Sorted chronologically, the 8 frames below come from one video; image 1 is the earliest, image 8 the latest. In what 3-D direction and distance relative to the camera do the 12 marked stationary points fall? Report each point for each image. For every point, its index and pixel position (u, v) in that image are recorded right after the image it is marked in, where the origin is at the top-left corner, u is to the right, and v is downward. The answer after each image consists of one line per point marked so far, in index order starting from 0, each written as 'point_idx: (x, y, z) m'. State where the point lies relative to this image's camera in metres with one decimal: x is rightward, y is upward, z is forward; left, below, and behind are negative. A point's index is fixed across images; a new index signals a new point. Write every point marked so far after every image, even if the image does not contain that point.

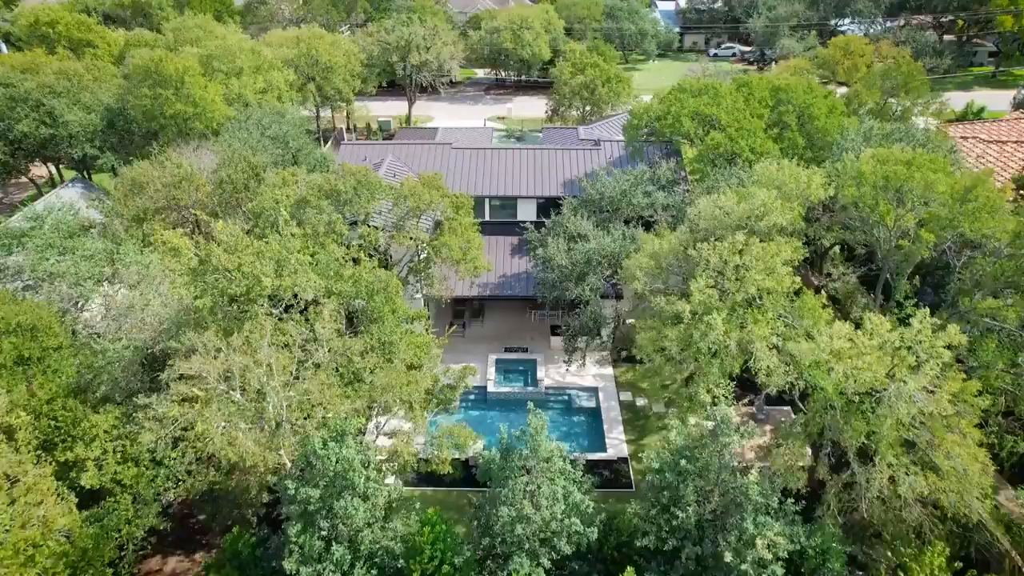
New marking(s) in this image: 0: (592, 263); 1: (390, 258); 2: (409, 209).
0: (+2.2, +0.6, +18.4) m
1: (-3.6, +0.9, +19.8) m
2: (-3.0, +2.3, +19.1) m
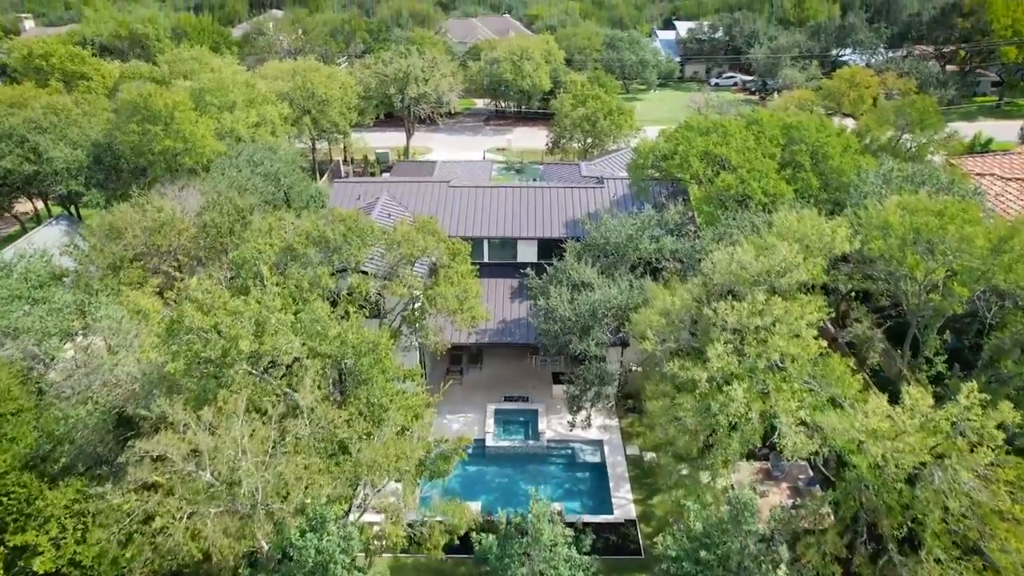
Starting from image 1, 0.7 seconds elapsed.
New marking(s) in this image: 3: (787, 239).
0: (+2.2, -0.7, +17.2) m
1: (-3.6, -0.5, +18.6) m
2: (-3.0, +0.9, +18.0) m
3: (+6.0, +1.0, +14.2) m
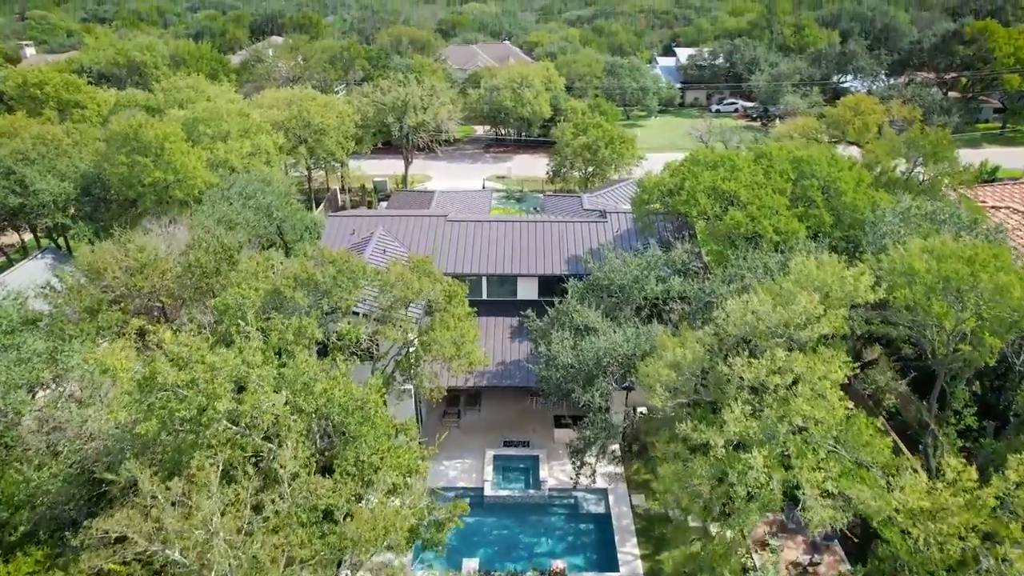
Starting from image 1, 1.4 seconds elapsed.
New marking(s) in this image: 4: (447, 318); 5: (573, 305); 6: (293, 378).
0: (+2.2, -1.9, +16.2) m
1: (-3.7, -1.7, +17.6) m
2: (-3.0, -0.3, +17.0) m
3: (+6.0, 0.0, +13.3) m
4: (-1.7, -0.8, +17.3) m
5: (+1.7, -0.5, +17.9) m
6: (-4.3, -1.8, +13.0) m
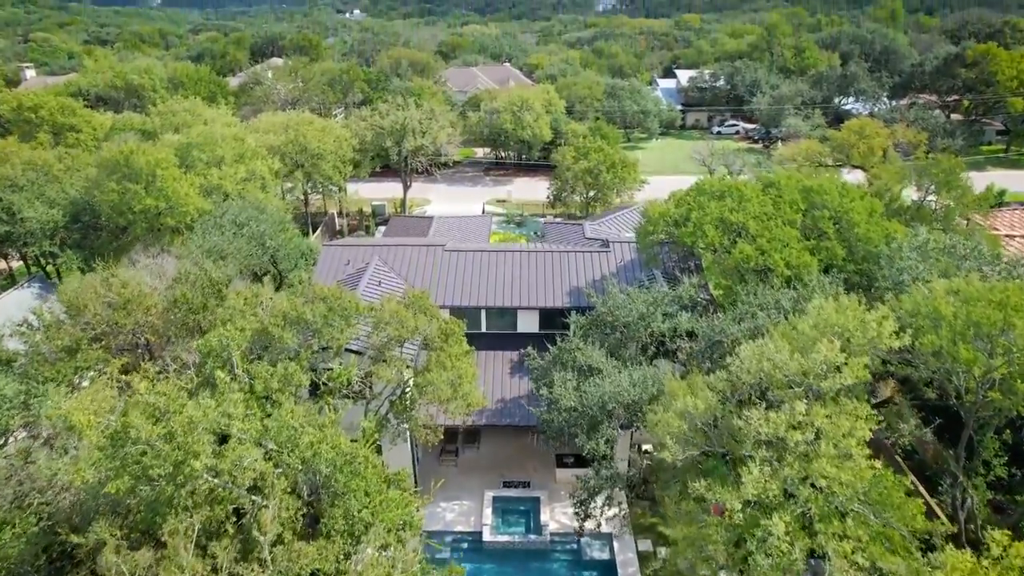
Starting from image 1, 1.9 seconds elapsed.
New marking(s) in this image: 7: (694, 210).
0: (+2.2, -2.8, +15.3) m
1: (-3.7, -2.7, +16.8) m
2: (-3.0, -1.2, +16.2) m
3: (+6.0, -0.8, +12.4) m
4: (-1.7, -1.7, +16.5) m
5: (+1.7, -1.4, +17.0) m
6: (-4.3, -2.6, +12.1) m
7: (+5.4, +2.4, +19.8) m
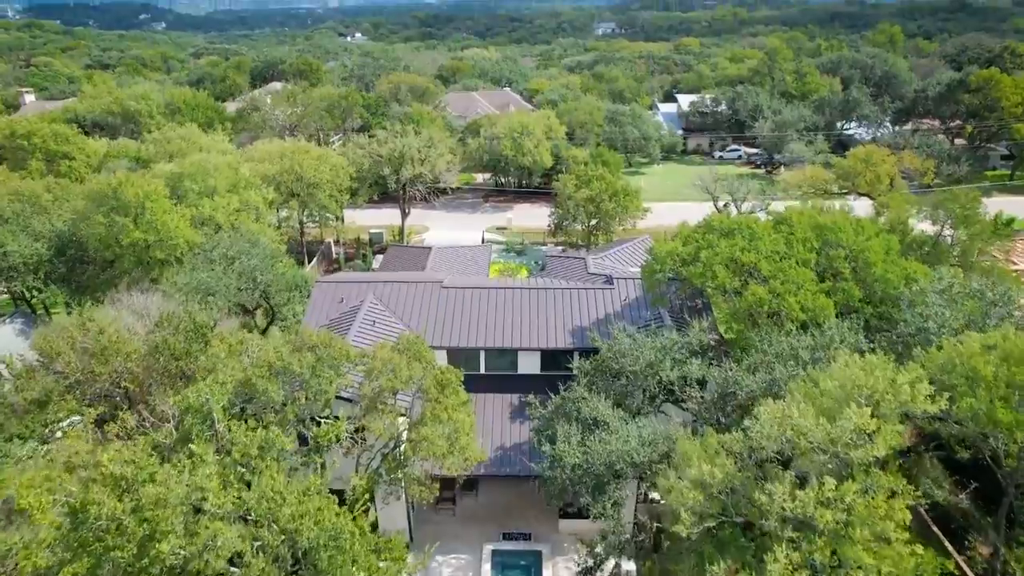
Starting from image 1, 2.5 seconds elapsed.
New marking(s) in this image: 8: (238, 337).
0: (+2.2, -3.9, +14.3) m
1: (-3.7, -3.8, +15.8) m
2: (-3.0, -2.3, +15.2) m
3: (+6.0, -1.8, +11.5) m
4: (-1.7, -2.9, +15.4) m
5: (+1.7, -2.6, +16.0) m
6: (-4.3, -3.6, +11.1) m
7: (+5.4, +1.2, +18.9) m
8: (-6.9, -1.3, +16.8) m
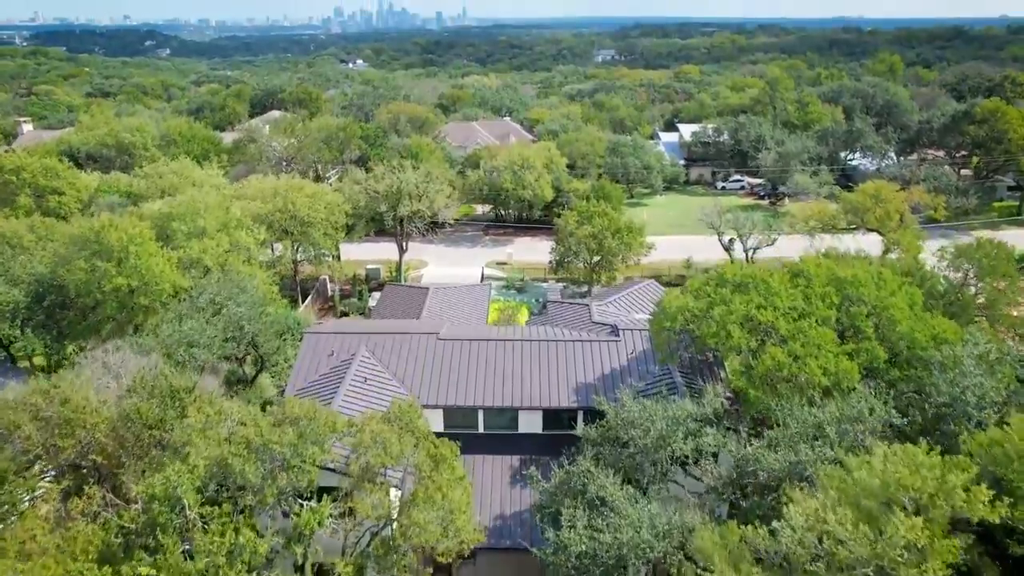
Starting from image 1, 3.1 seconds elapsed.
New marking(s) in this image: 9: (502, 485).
0: (+2.2, -5.3, +13.0) m
1: (-3.7, -5.2, +14.4) m
2: (-3.0, -3.7, +13.9) m
3: (+6.0, -3.1, +10.2) m
4: (-1.7, -4.3, +14.1) m
5: (+1.7, -4.0, +14.7) m
6: (-4.3, -4.9, +9.8) m
7: (+5.4, -0.4, +17.7) m
8: (-6.9, -2.8, +15.5) m
9: (-0.3, -5.7, +18.9) m
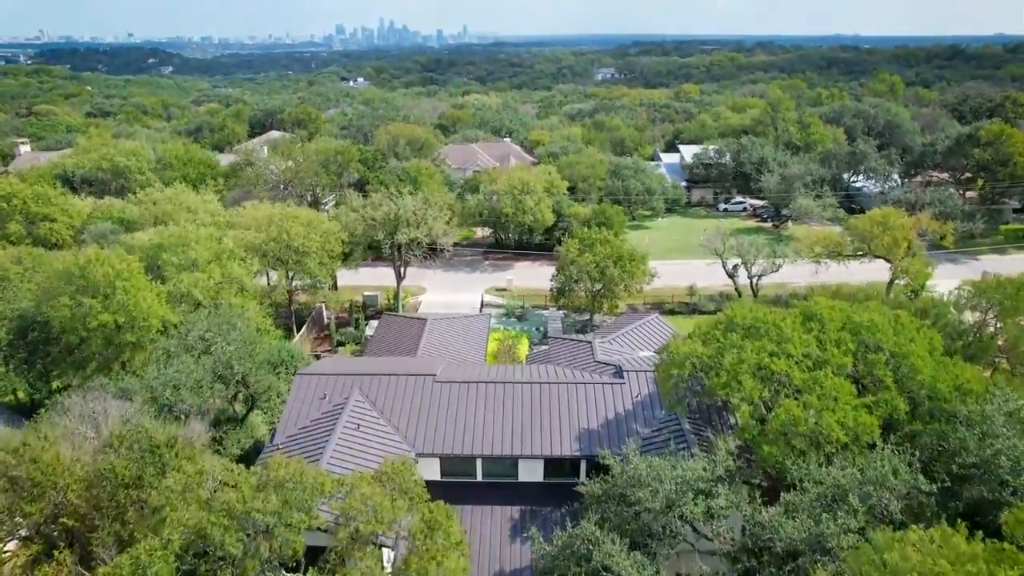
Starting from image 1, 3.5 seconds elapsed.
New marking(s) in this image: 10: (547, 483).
0: (+2.2, -6.3, +12.0) m
1: (-3.7, -6.3, +13.4) m
2: (-3.0, -4.8, +13.0) m
3: (+5.9, -4.1, +9.2) m
4: (-1.7, -5.4, +13.2) m
5: (+1.7, -5.1, +13.8) m
6: (-4.4, -5.9, +8.8) m
7: (+5.4, -1.6, +16.8) m
8: (-6.9, -3.9, +14.6) m
9: (-0.3, -6.9, +17.9) m
10: (+1.0, -5.7, +19.1) m
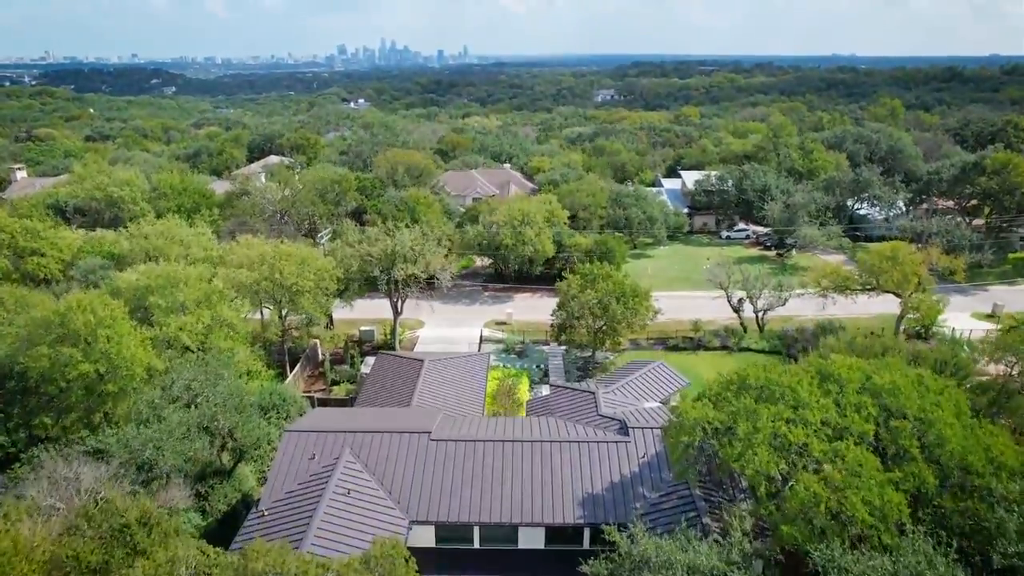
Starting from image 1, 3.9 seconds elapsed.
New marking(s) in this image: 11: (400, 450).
0: (+2.2, -7.7, +10.8) m
1: (-3.7, -7.7, +12.2) m
2: (-3.0, -6.2, +11.8) m
3: (+5.9, -5.4, +8.1) m
4: (-1.7, -6.8, +12.0) m
5: (+1.6, -6.5, +12.6) m
6: (-4.4, -7.1, +7.6) m
7: (+5.4, -3.1, +15.7) m
8: (-7.0, -5.3, +13.5) m
9: (-0.3, -8.4, +16.7) m
10: (+1.0, -7.2, +17.9) m
11: (-3.3, -4.7, +19.5) m
